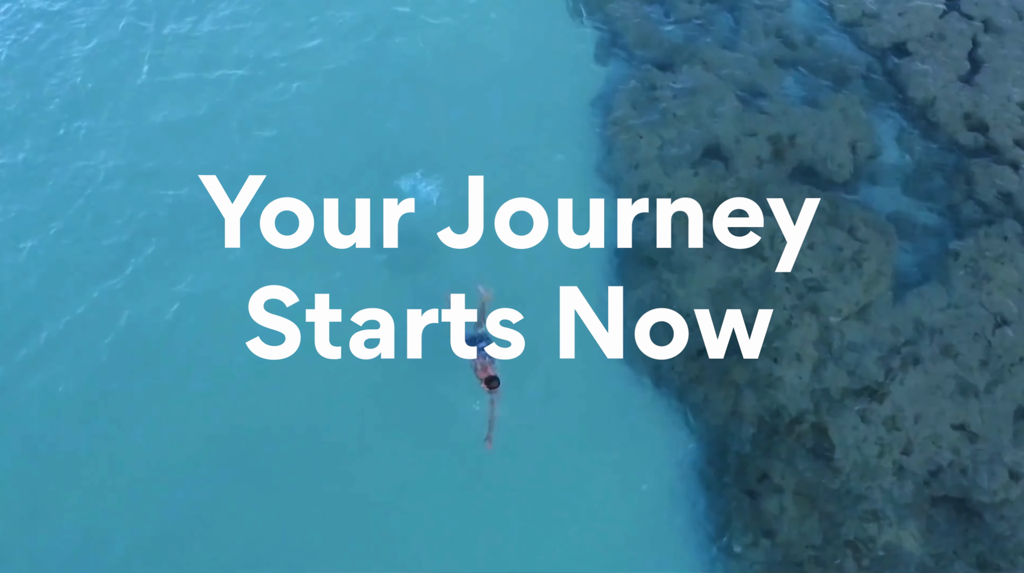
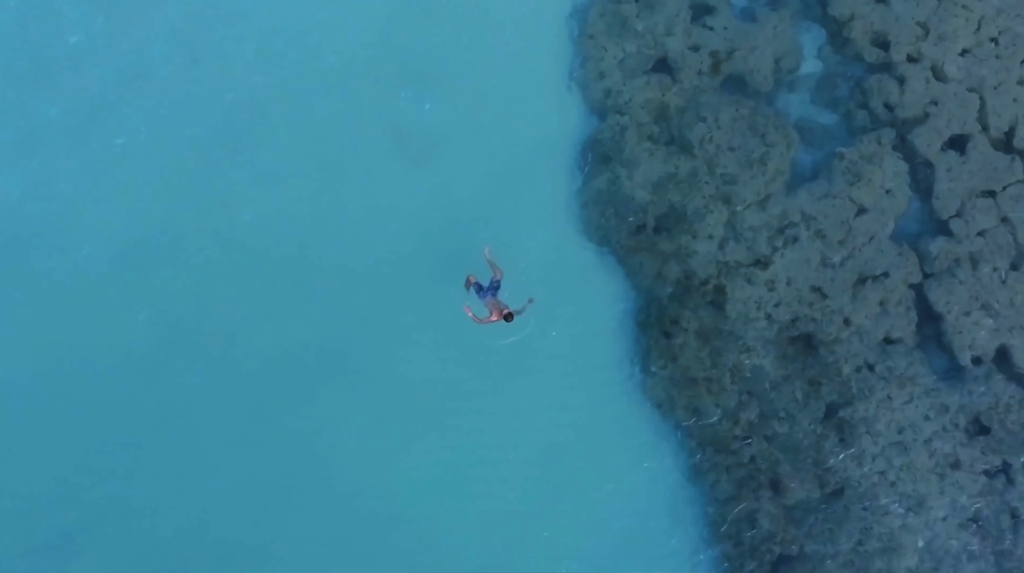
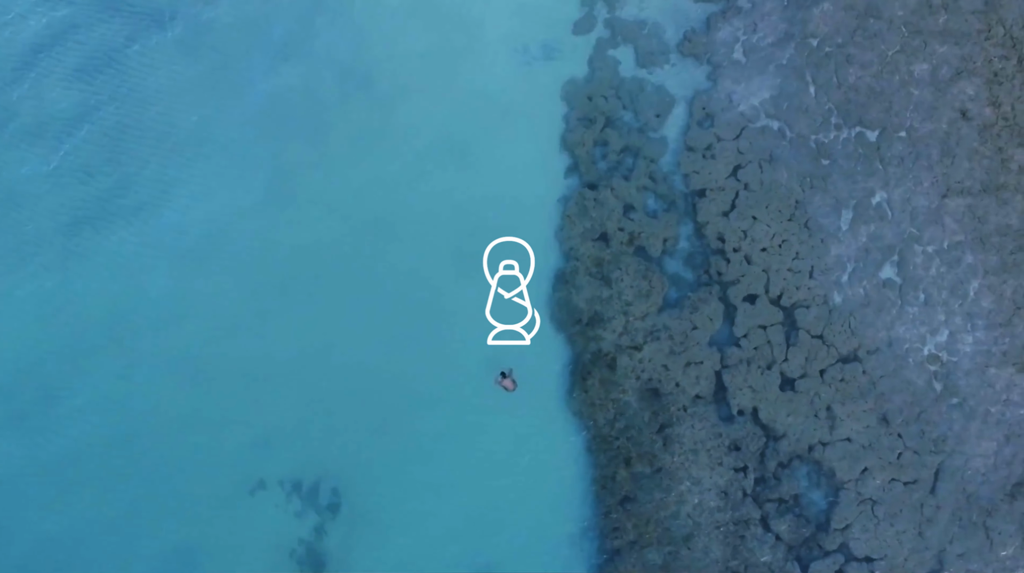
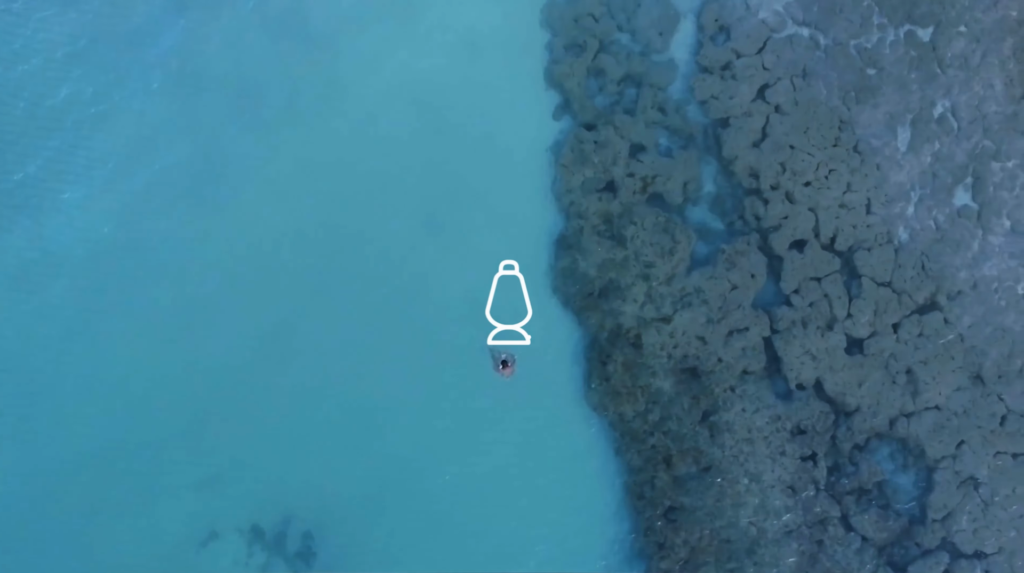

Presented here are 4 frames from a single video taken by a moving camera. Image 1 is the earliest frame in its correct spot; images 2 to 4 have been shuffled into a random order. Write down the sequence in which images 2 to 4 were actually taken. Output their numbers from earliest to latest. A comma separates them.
2, 4, 3
